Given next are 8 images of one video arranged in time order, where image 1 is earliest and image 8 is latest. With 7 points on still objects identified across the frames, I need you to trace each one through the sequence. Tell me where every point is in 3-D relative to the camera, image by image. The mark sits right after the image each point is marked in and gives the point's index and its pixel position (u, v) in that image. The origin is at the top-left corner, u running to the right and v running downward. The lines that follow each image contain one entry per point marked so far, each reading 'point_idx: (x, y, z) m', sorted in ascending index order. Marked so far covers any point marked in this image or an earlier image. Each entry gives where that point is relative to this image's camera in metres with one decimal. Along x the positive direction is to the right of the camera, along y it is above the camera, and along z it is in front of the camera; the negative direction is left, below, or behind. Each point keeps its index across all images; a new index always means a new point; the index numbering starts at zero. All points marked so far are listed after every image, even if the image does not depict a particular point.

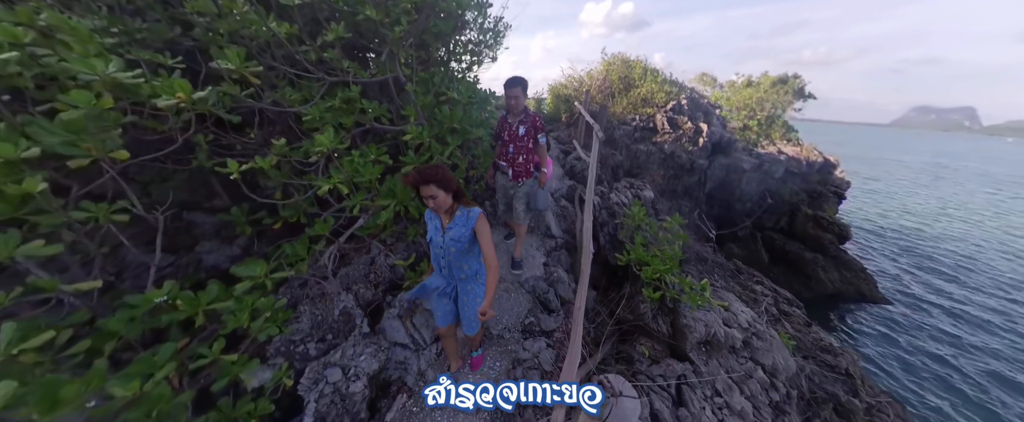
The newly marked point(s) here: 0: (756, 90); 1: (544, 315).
0: (+14.4, +7.3, +16.9) m
1: (+0.4, -1.3, +3.7) m
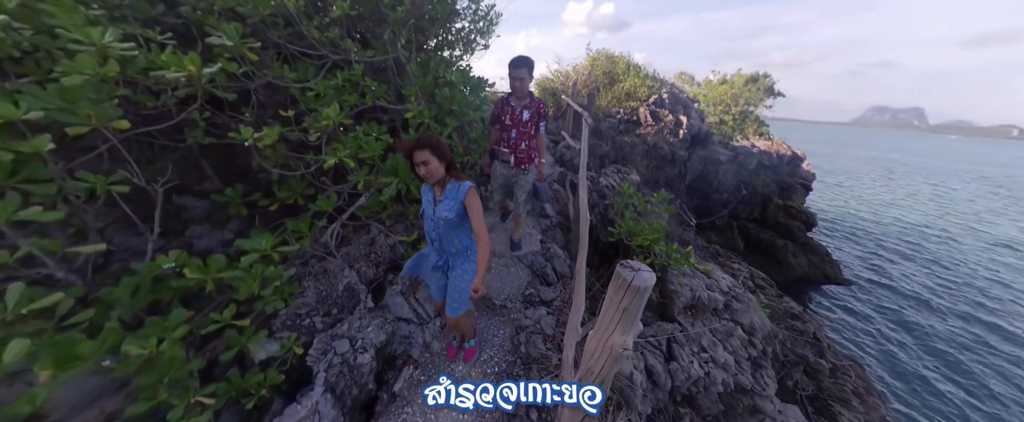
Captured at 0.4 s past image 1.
0: (+13.6, +7.8, +17.8) m
1: (+0.4, -1.0, +3.9) m
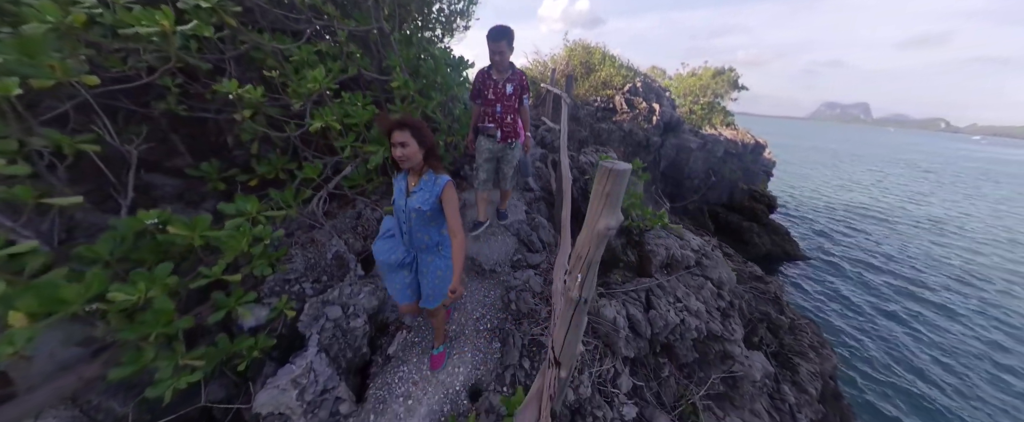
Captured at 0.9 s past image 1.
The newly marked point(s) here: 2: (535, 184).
0: (+12.2, +8.6, +18.7) m
1: (+0.2, -0.6, +4.0) m
2: (+0.4, +0.5, +5.3) m
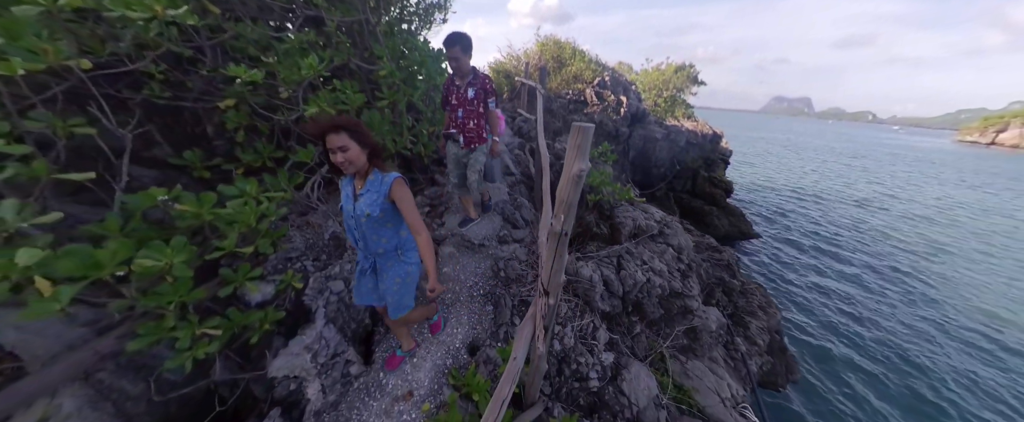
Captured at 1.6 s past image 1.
0: (+10.4, +9.5, +19.9) m
1: (0.0, -0.3, +4.4) m
2: (0.0, +0.8, +5.6) m
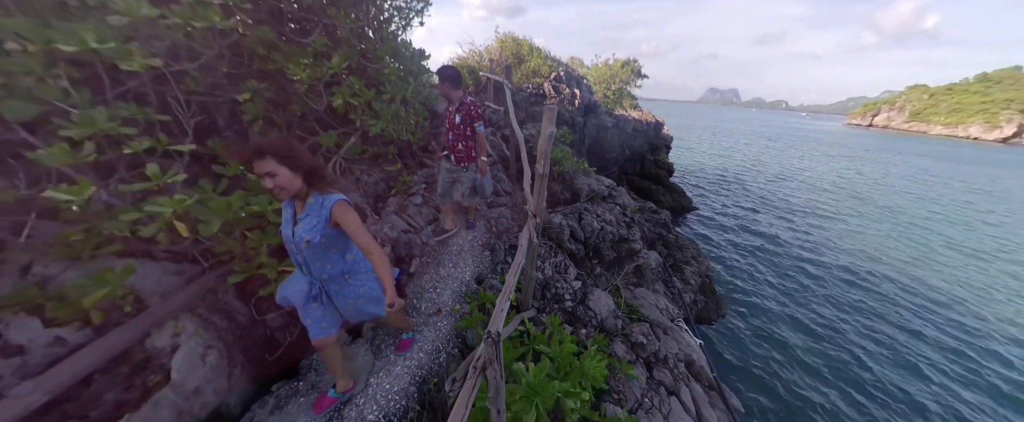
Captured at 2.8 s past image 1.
0: (+7.5, +10.9, +21.9) m
1: (-0.3, +0.3, +5.4) m
2: (-0.5, +1.4, +6.6) m
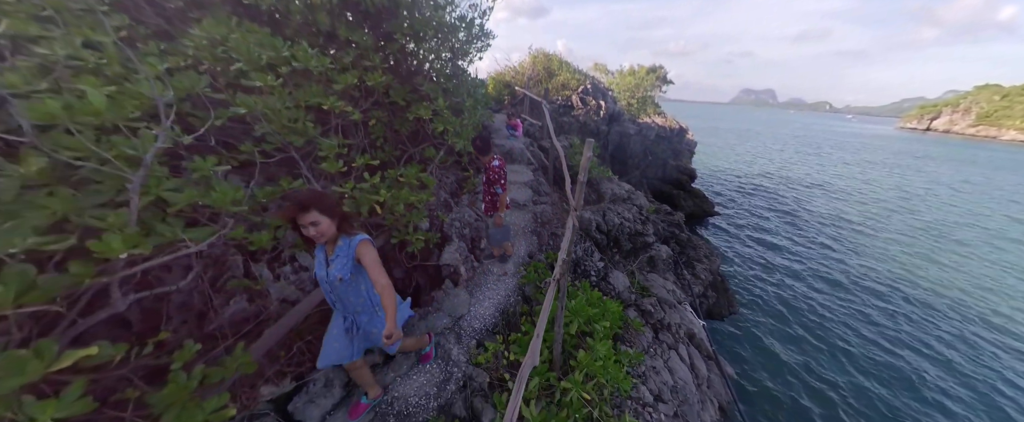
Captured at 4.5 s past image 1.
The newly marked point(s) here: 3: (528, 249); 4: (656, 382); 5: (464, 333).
0: (+9.8, +10.7, +22.9) m
1: (+0.7, +0.4, +7.0) m
2: (+0.6, +1.4, +8.2) m
3: (+0.3, -0.8, +5.8) m
4: (+2.5, -2.9, +5.0) m
5: (-0.7, -1.7, +4.0) m
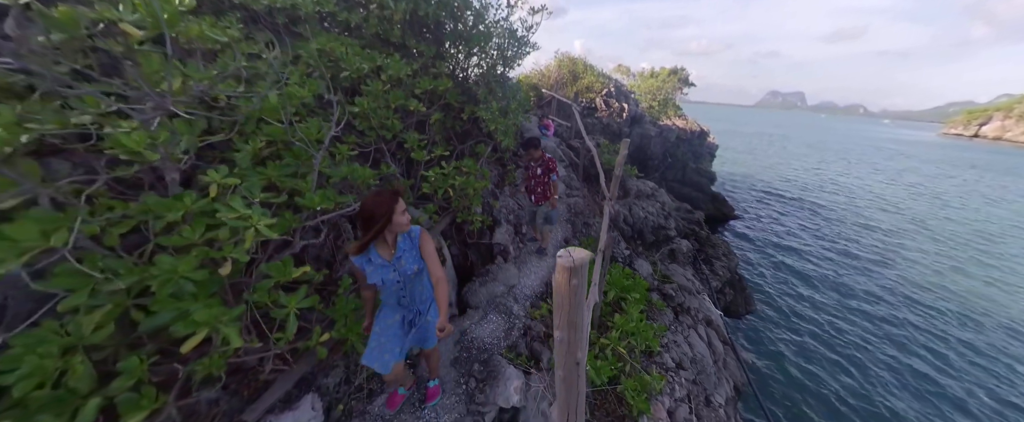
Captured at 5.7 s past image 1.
0: (+11.7, +10.6, +23.3) m
1: (+1.6, +0.6, +7.8) m
2: (+1.6, +1.7, +9.0) m
3: (+1.2, -0.6, +6.6) m
4: (+3.2, -2.8, +5.7) m
5: (+0.1, -1.5, +4.9) m
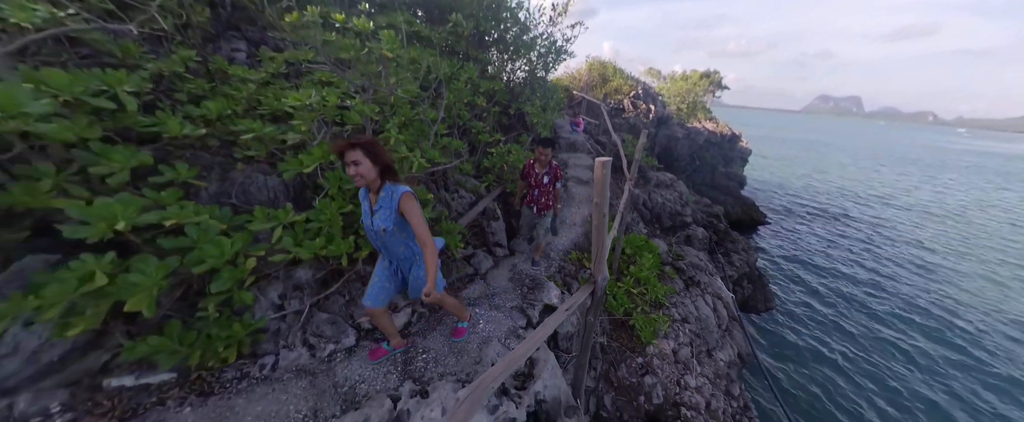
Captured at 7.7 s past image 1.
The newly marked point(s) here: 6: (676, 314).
0: (+14.4, +10.5, +23.8) m
1: (+2.7, +1.1, +9.0) m
2: (+2.9, +2.2, +10.2) m
3: (+2.2, 0.0, +7.9) m
4: (+4.0, -2.3, +6.8) m
5: (+0.9, -0.9, +6.2) m
6: (+3.7, -2.3, +6.5) m
